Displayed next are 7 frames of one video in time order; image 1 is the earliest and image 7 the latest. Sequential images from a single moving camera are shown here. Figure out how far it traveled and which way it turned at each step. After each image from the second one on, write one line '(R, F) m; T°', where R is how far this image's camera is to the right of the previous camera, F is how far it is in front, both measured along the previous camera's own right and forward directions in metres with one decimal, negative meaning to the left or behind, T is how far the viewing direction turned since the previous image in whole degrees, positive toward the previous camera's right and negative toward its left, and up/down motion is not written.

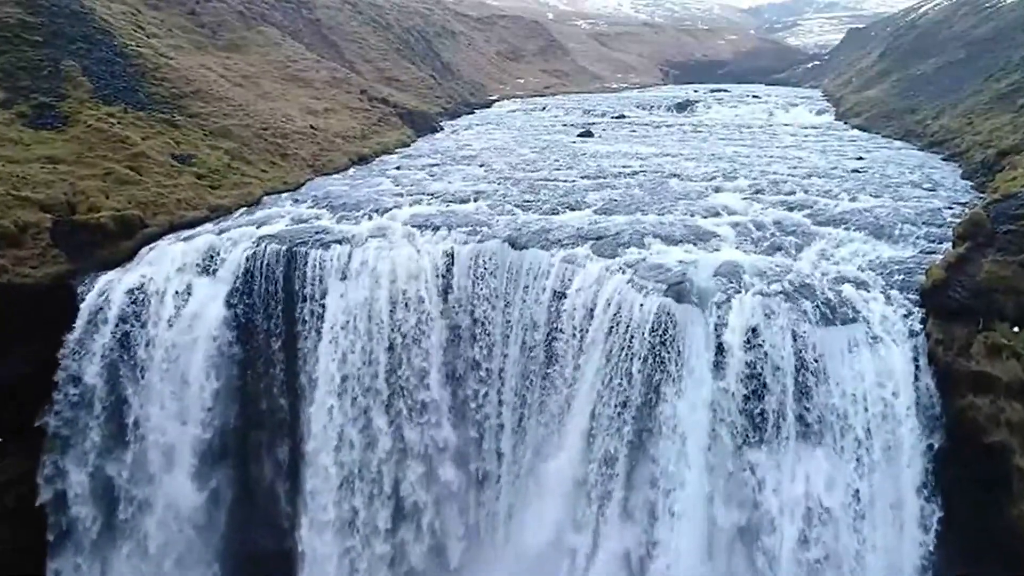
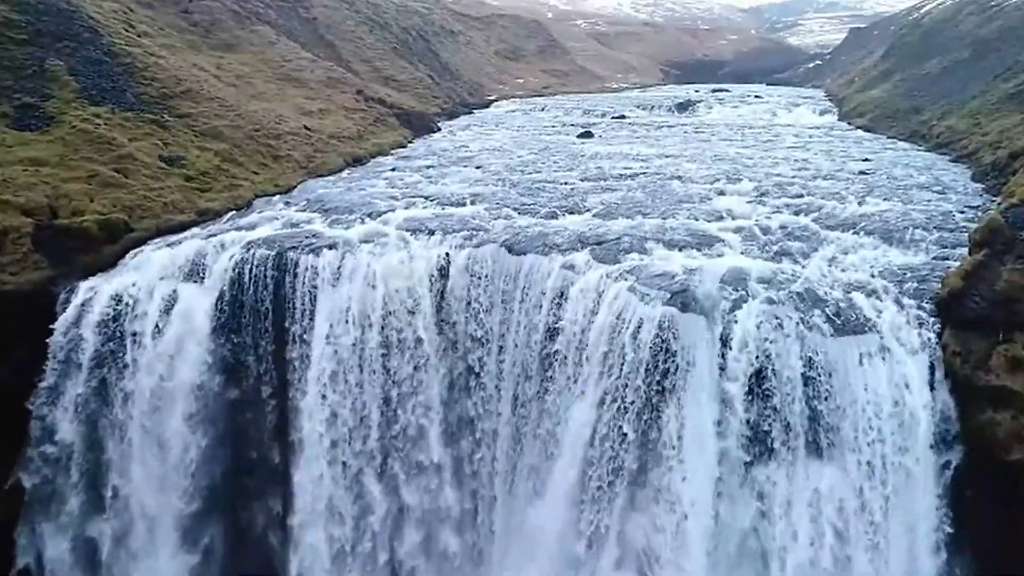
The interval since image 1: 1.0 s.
(+0.1, +1.0) m; 0°
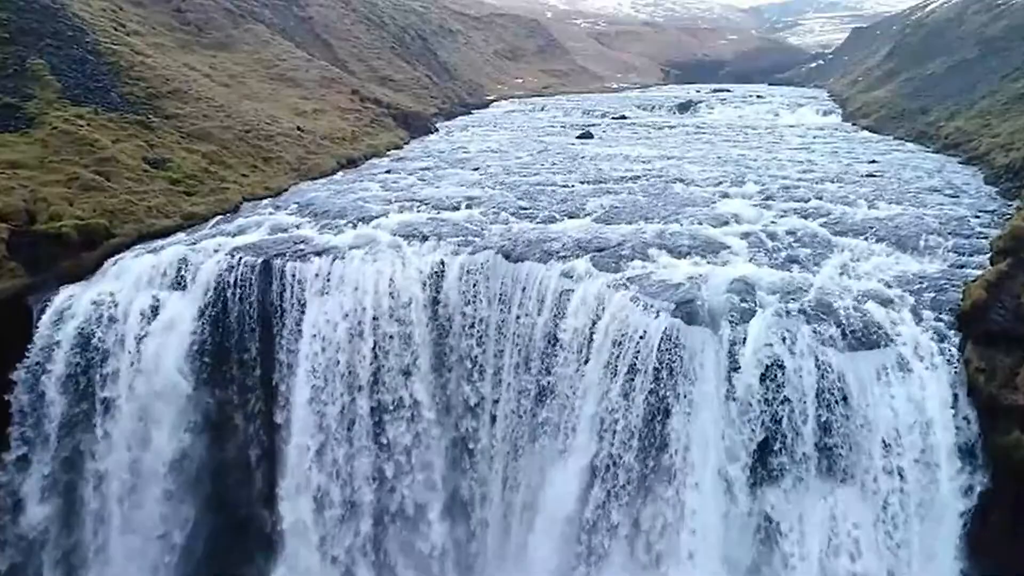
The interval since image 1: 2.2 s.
(+0.1, +1.2) m; 0°
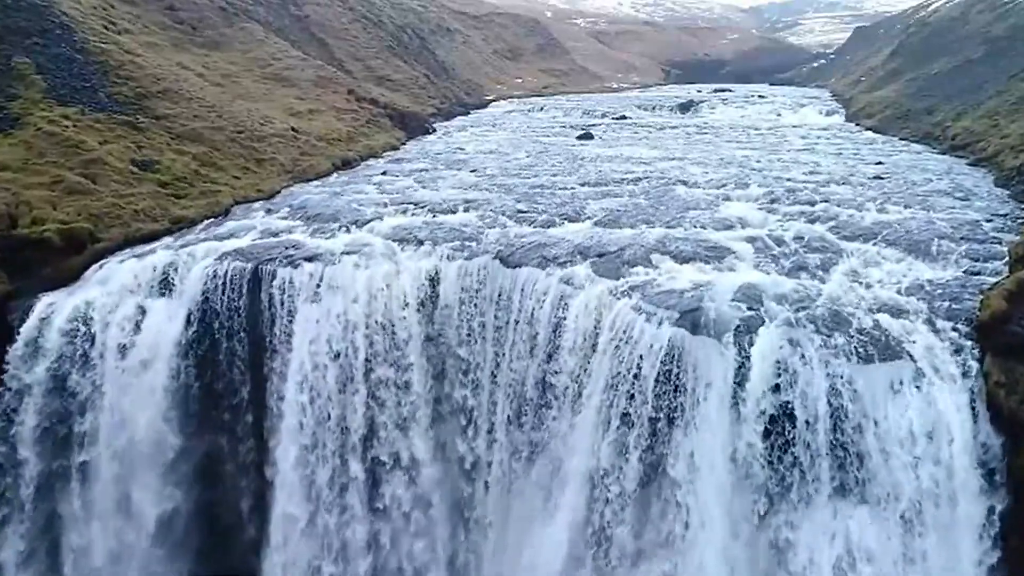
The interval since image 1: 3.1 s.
(+0.1, +0.9) m; 0°
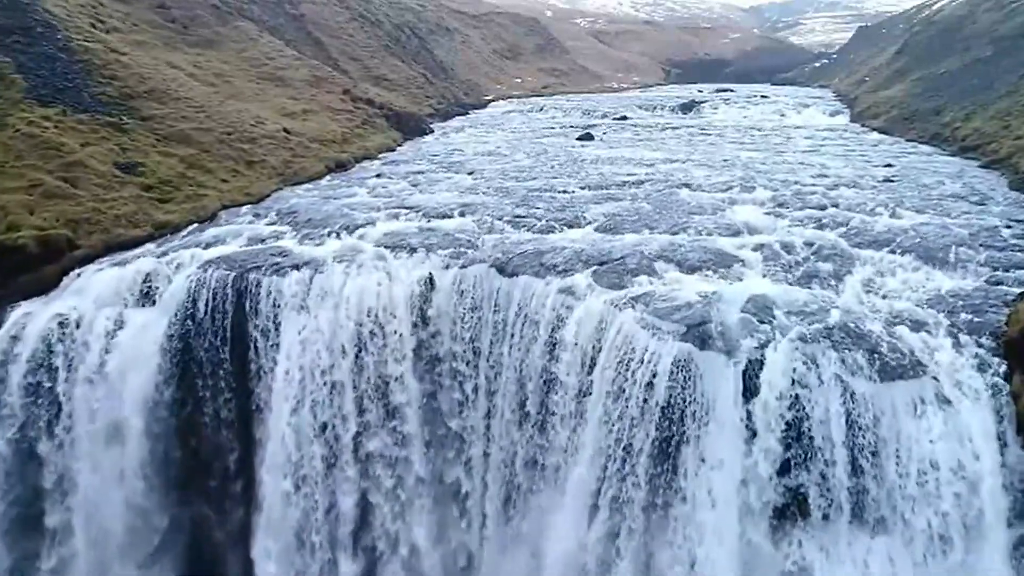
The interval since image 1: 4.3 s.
(+0.1, +1.2) m; 0°
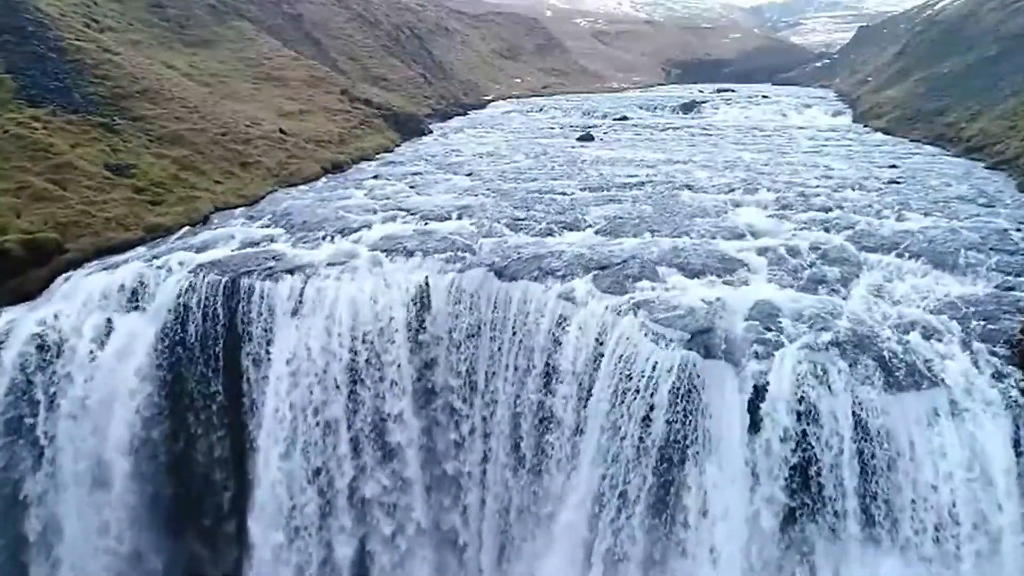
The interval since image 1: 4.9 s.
(+0.1, +0.6) m; 0°
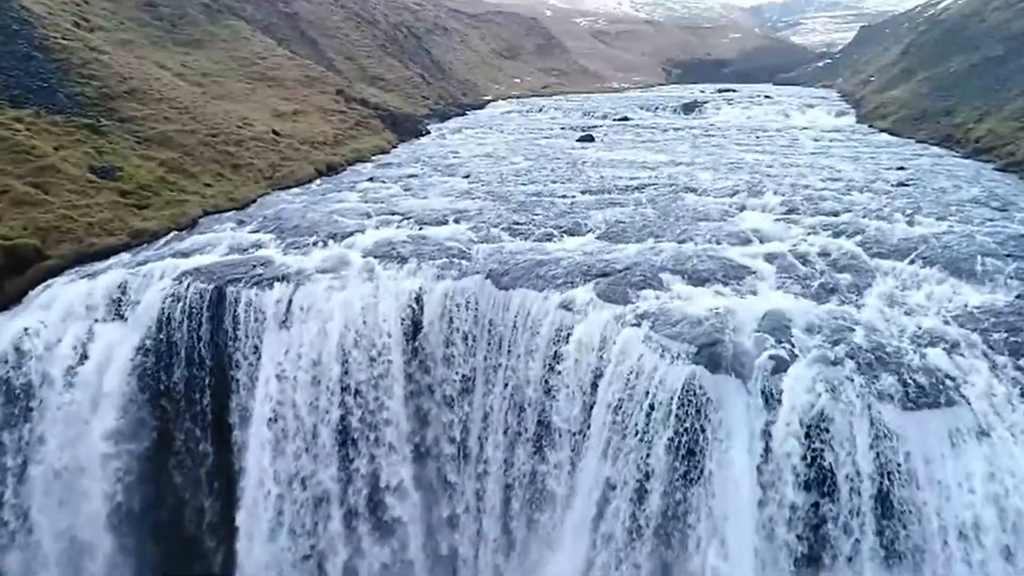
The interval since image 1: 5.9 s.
(+0.1, +1.0) m; 0°
